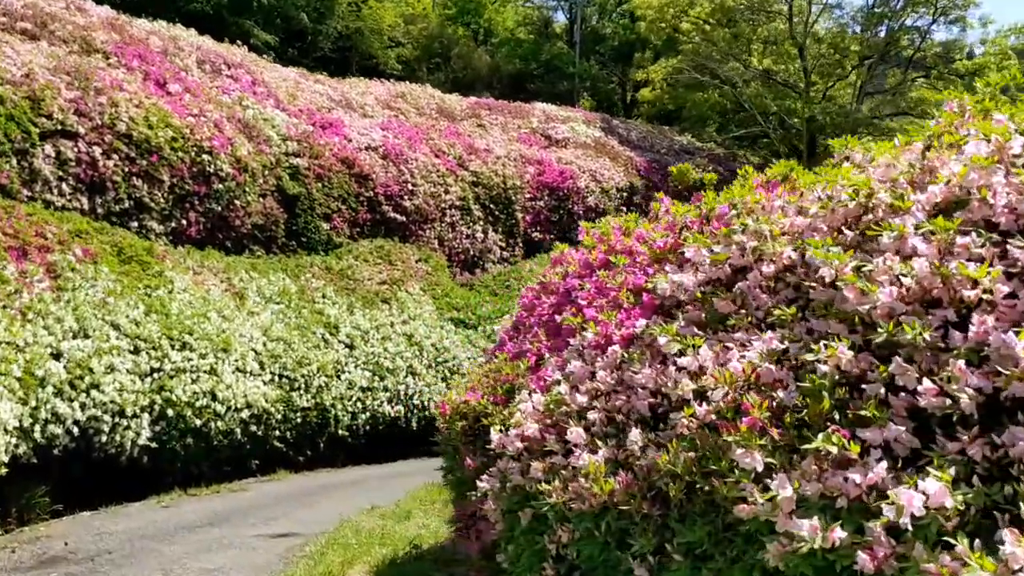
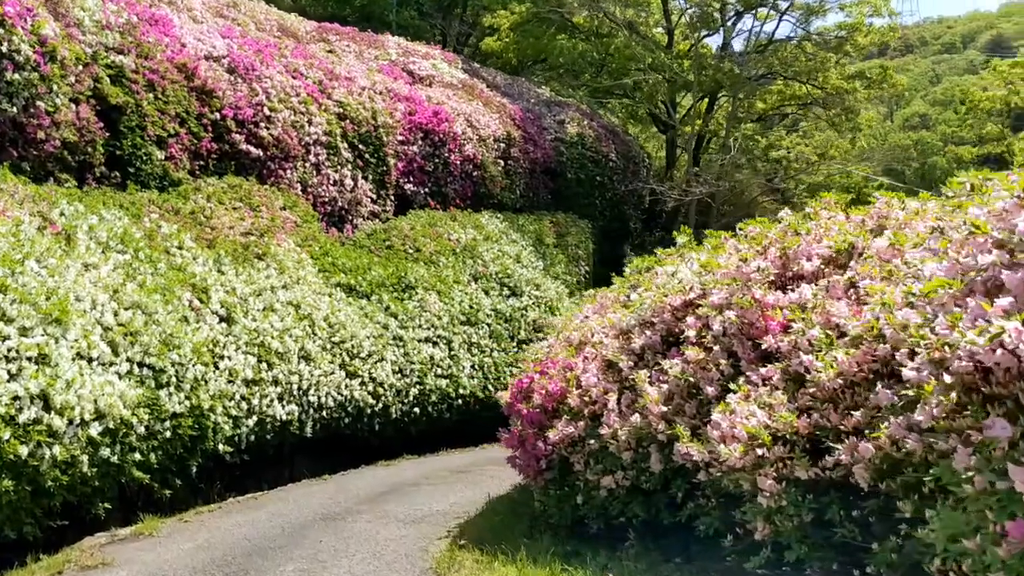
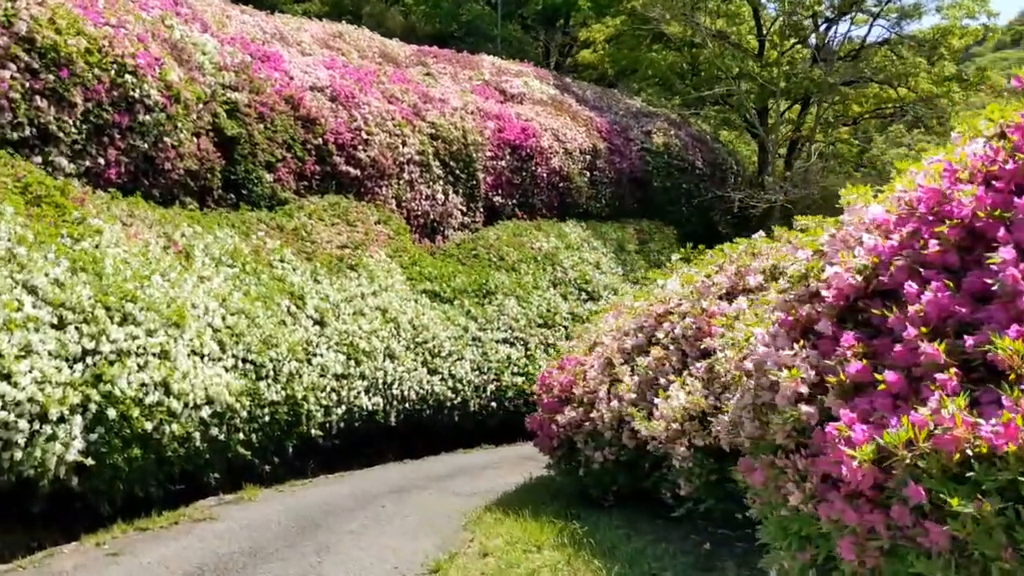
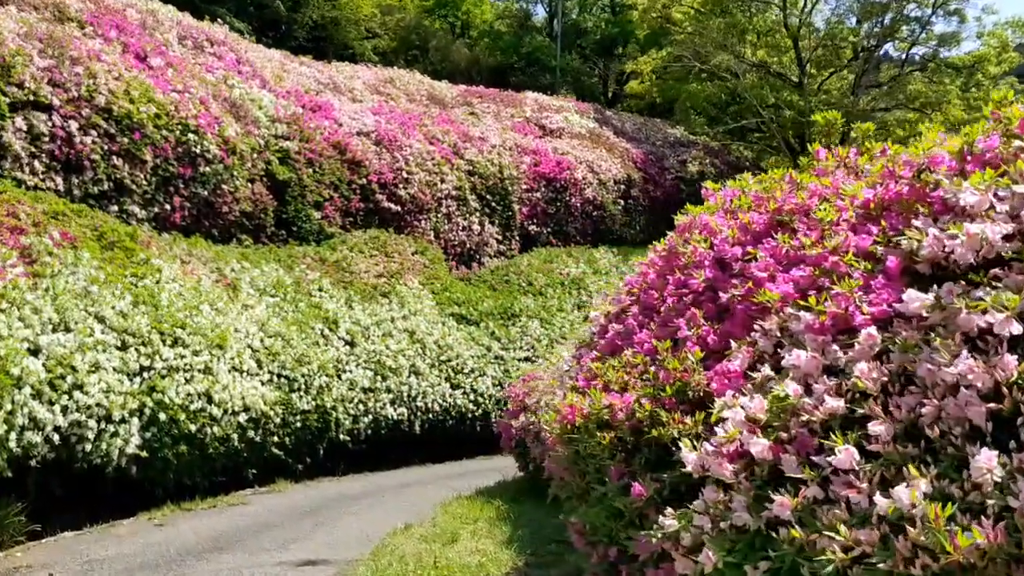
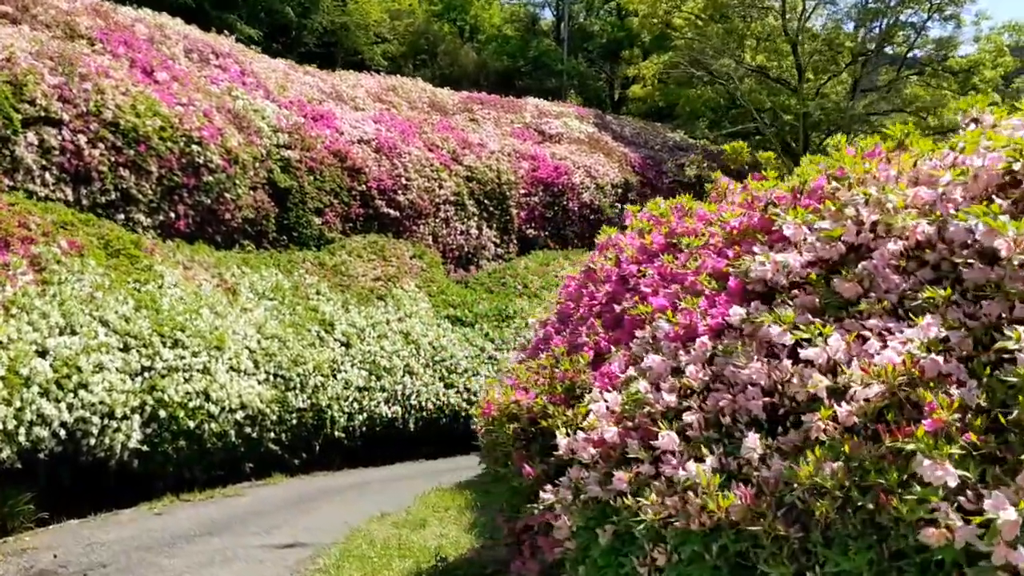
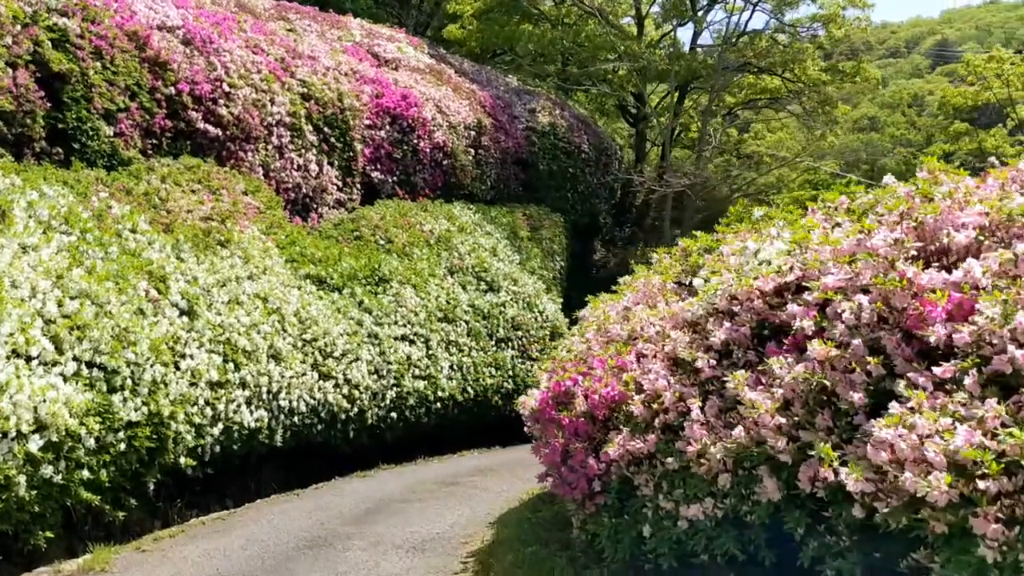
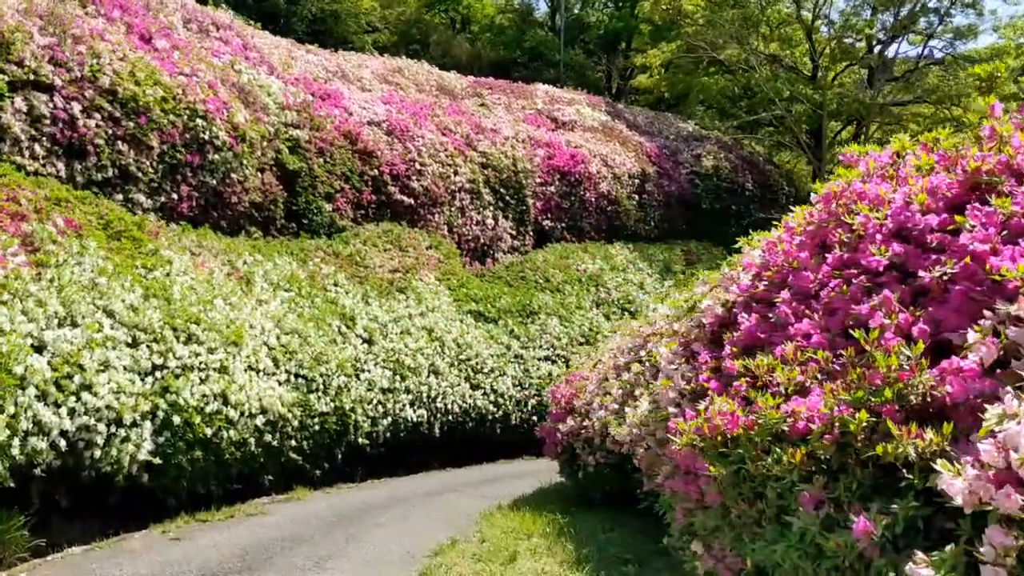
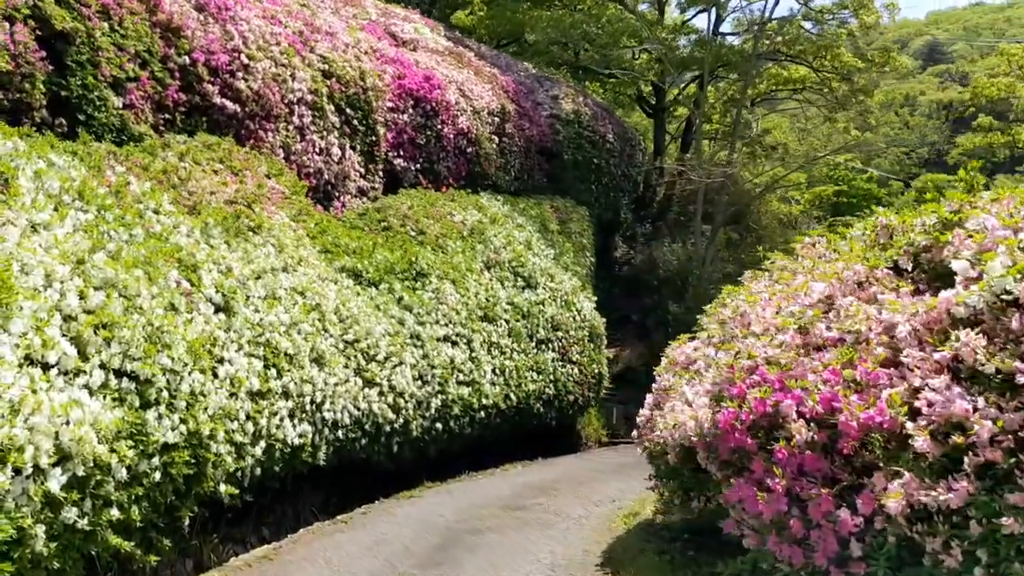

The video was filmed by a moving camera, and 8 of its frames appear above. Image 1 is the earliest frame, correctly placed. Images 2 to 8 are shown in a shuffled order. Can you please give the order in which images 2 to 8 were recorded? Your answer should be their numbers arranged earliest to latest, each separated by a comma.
5, 4, 7, 3, 2, 6, 8
